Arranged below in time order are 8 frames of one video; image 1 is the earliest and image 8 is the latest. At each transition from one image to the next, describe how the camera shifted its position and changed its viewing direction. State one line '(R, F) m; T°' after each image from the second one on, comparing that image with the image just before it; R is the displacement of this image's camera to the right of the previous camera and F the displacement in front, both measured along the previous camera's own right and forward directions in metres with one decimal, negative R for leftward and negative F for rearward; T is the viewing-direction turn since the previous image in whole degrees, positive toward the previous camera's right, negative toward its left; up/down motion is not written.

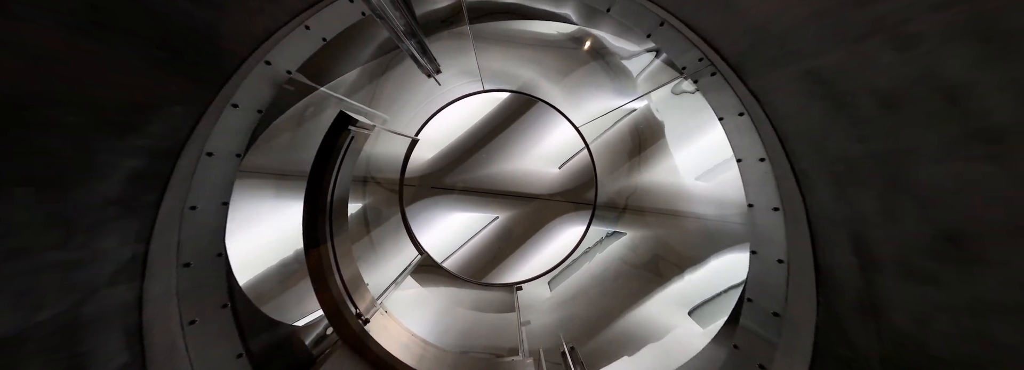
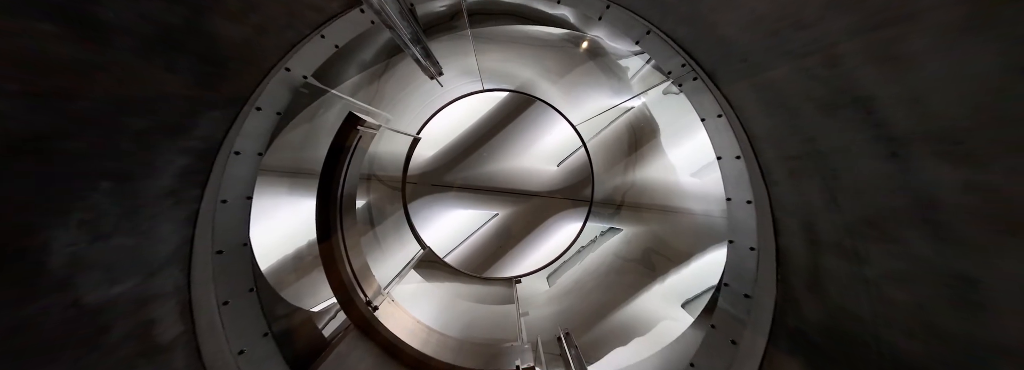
(0.0, -0.2) m; 0°
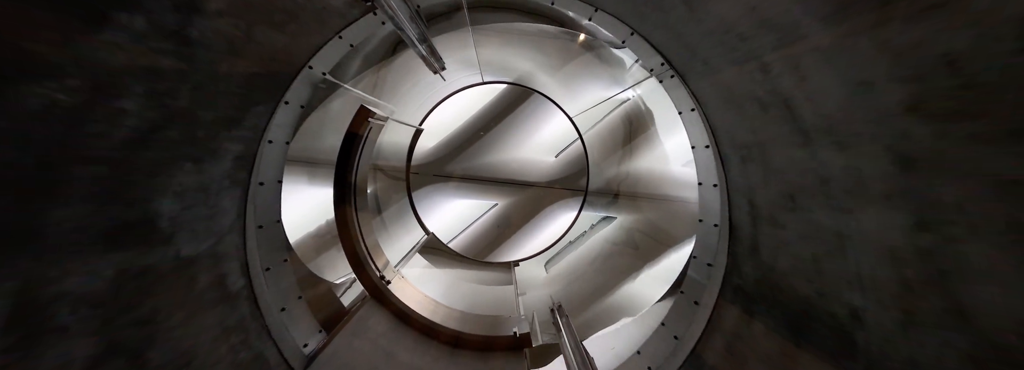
(0.0, -0.3) m; 0°
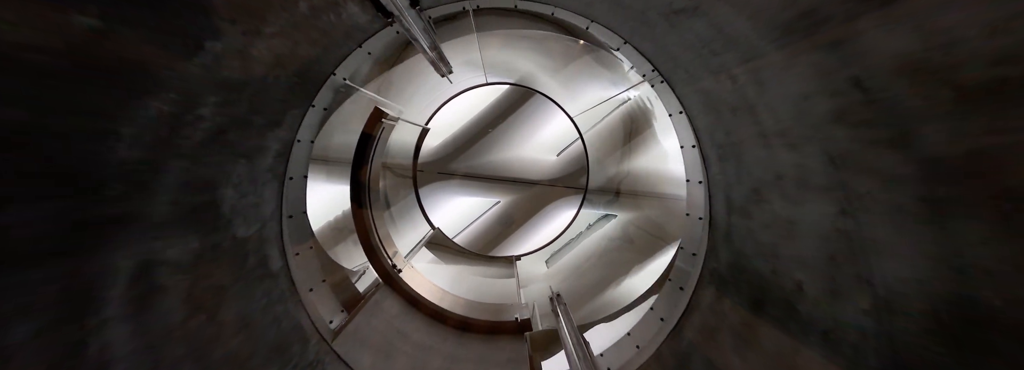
(0.0, -0.2) m; -1°
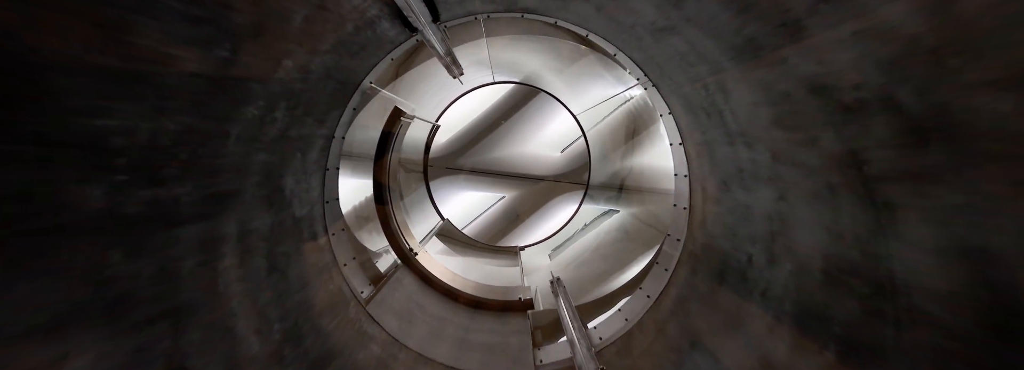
(0.0, -0.3) m; -1°
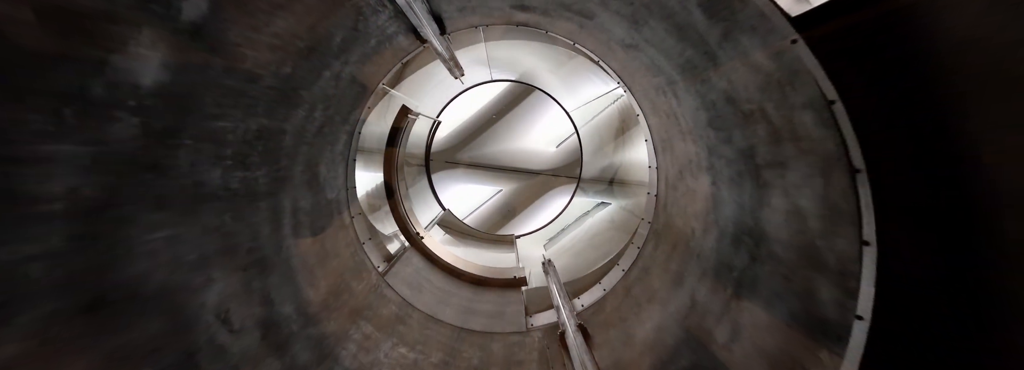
(0.0, -0.4) m; +1°
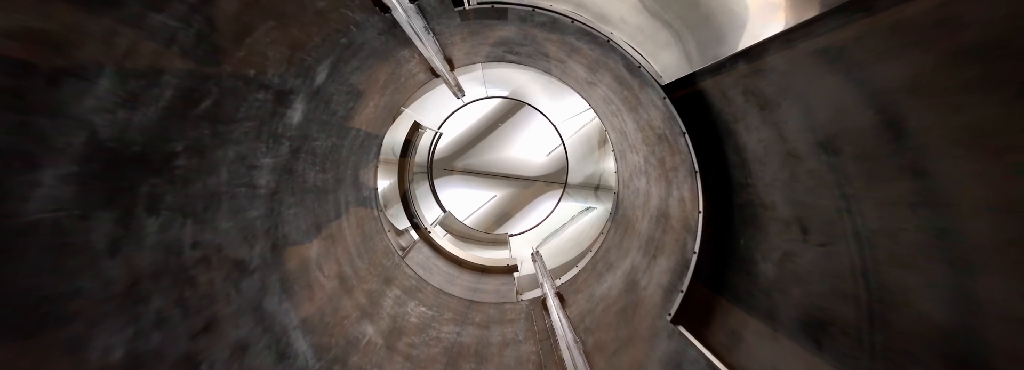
(0.0, -0.7) m; +2°
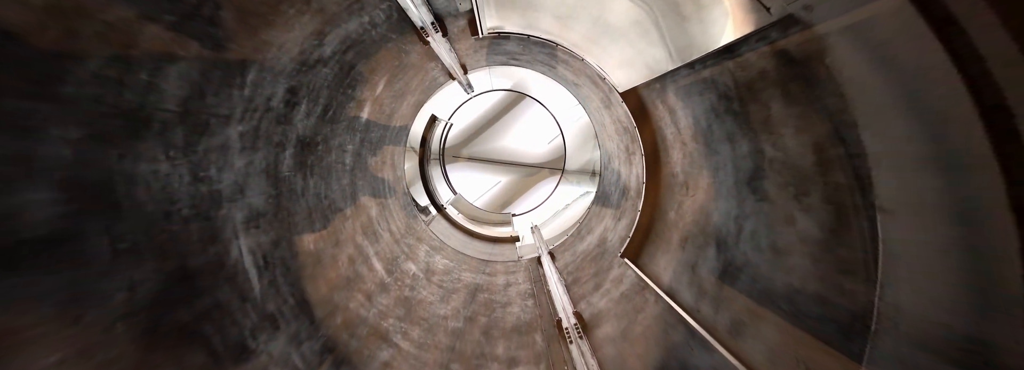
(0.0, -0.7) m; -1°
